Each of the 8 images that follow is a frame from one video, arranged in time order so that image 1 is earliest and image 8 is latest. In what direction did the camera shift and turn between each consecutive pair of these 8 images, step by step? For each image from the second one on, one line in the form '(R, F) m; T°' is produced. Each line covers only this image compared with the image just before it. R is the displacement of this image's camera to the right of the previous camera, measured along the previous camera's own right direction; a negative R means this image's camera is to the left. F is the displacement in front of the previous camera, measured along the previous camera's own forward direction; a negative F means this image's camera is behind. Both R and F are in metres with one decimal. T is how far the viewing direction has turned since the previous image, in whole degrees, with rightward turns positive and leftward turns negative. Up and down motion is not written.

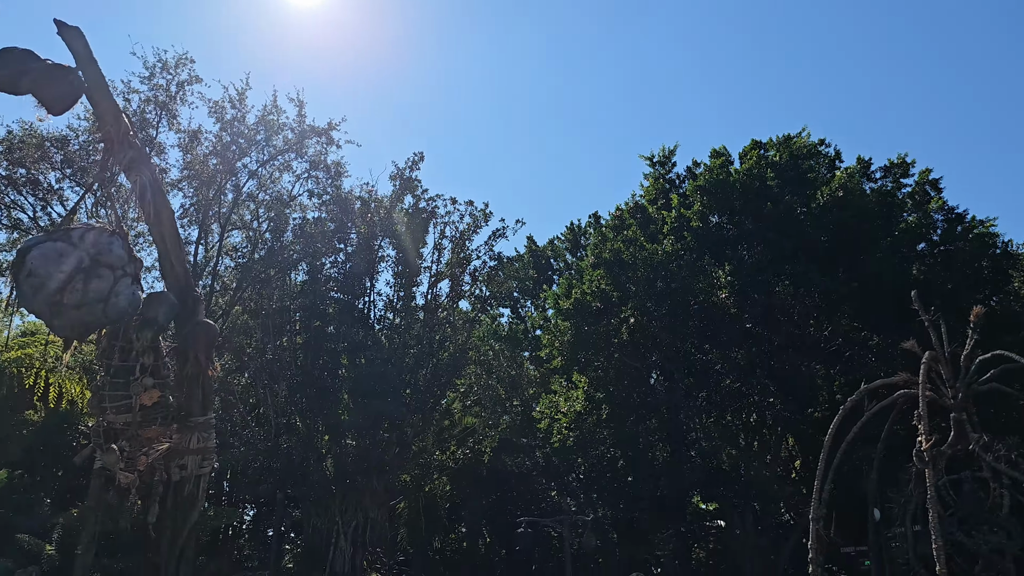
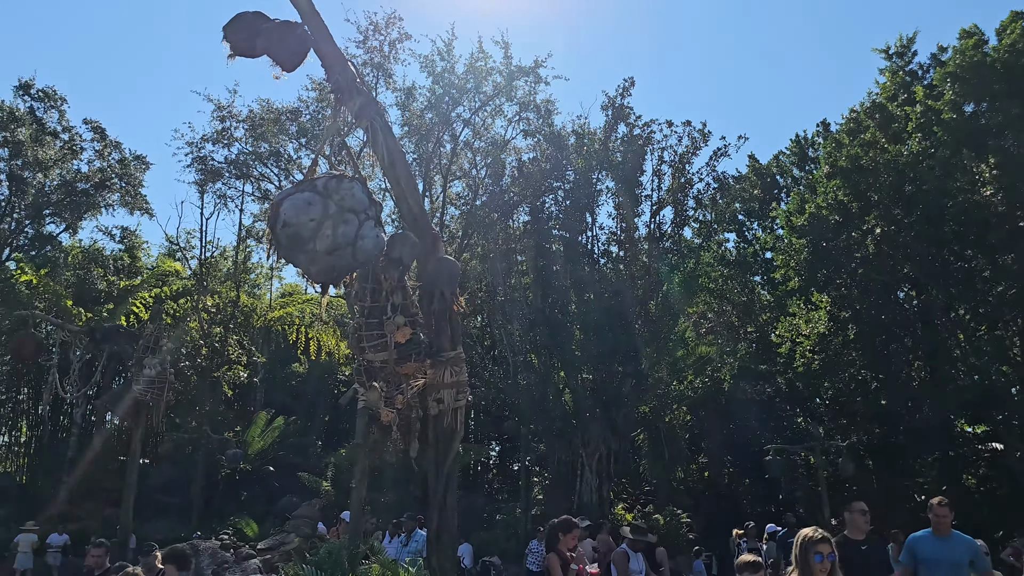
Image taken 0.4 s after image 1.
(-0.2, +0.3) m; -15°
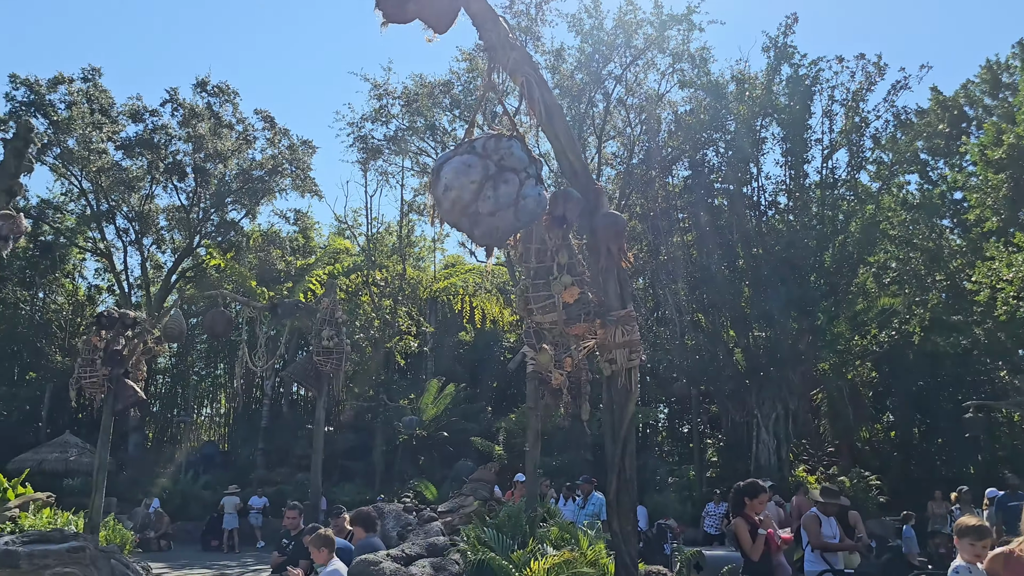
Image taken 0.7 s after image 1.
(-0.1, +0.2) m; -11°
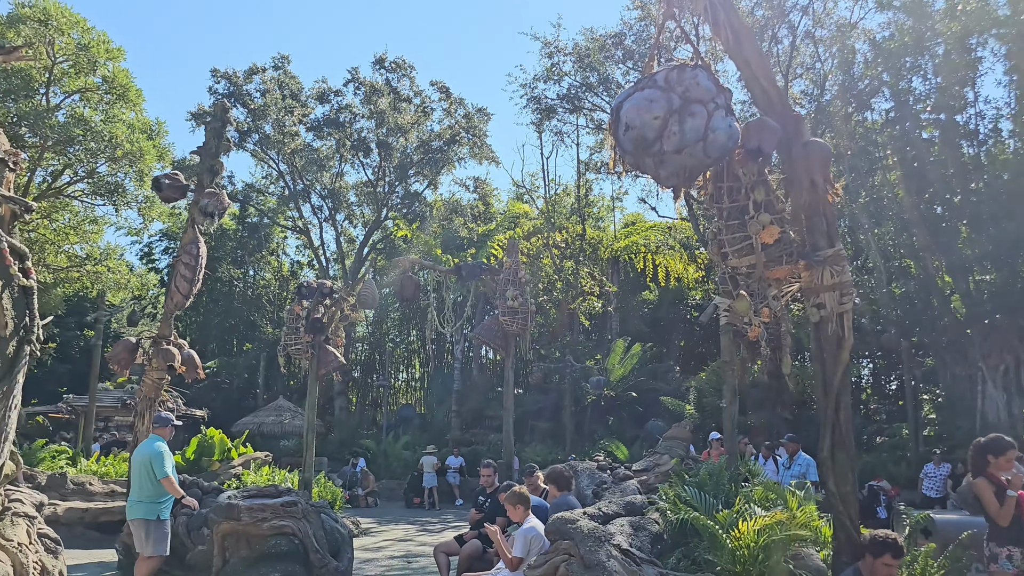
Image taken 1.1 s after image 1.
(-0.1, +0.3) m; -12°
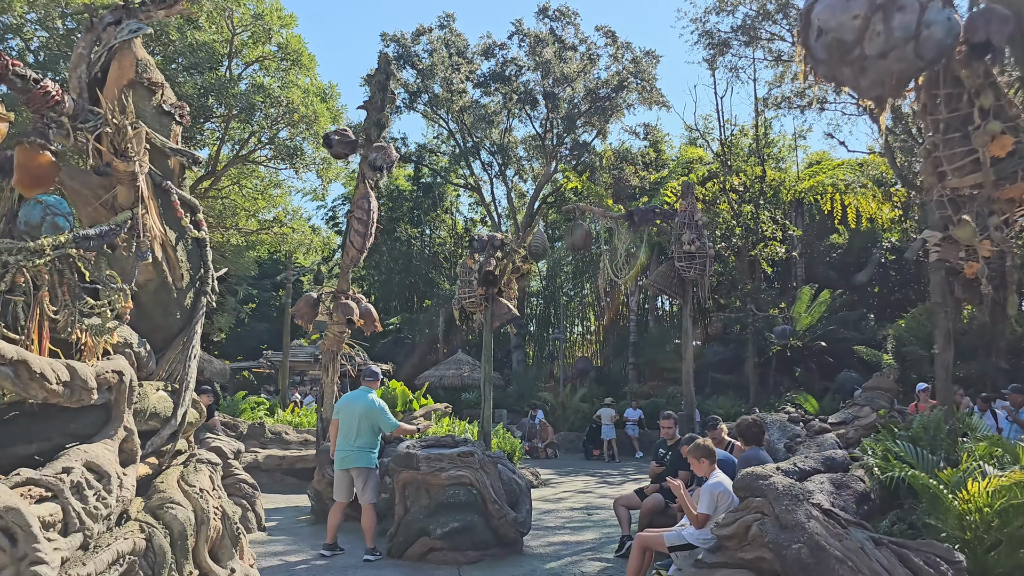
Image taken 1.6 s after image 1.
(0.0, +0.3) m; -12°
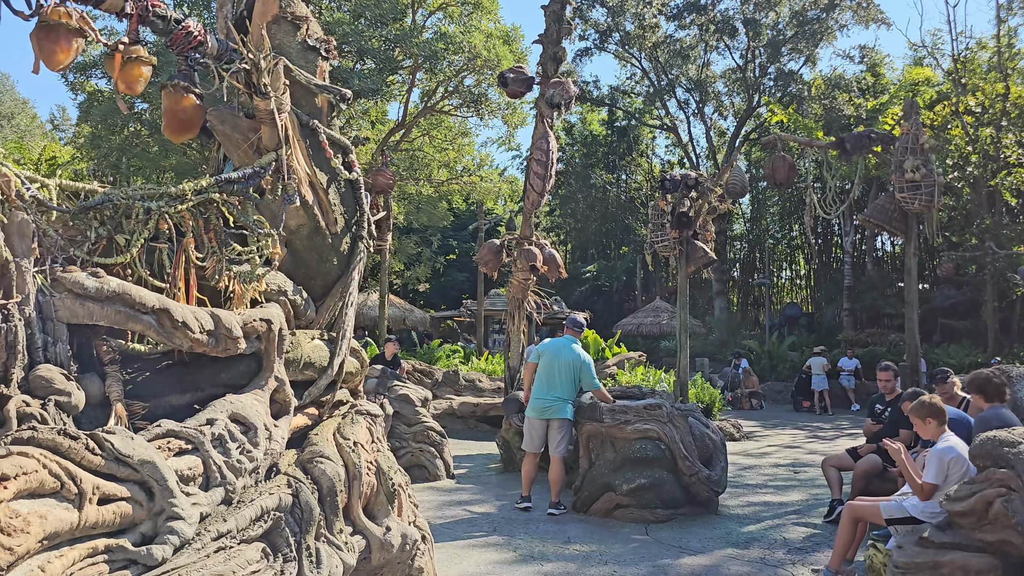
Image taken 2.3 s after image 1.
(+0.1, +0.5) m; -14°
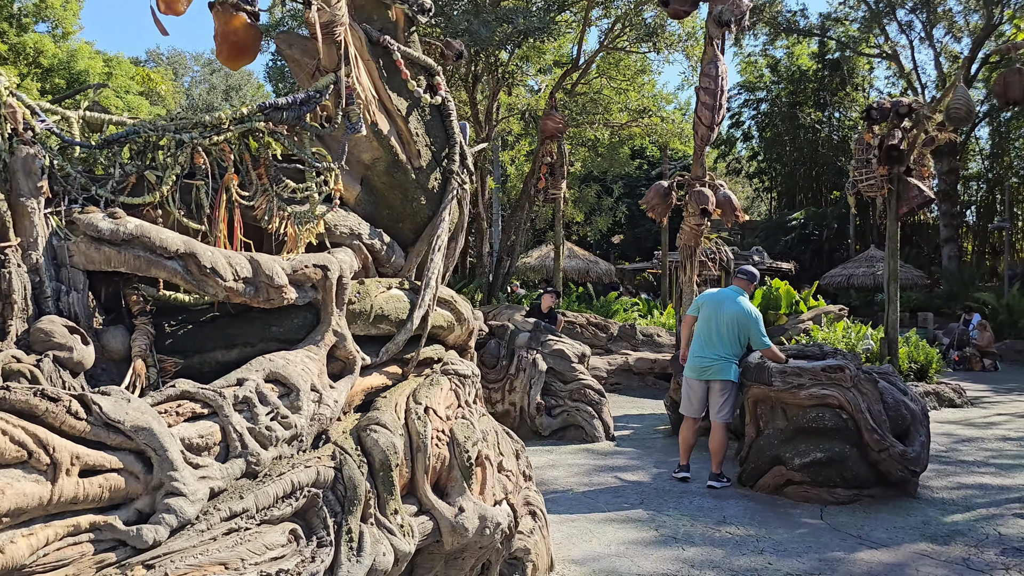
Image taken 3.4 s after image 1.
(+0.4, +0.6) m; -14°
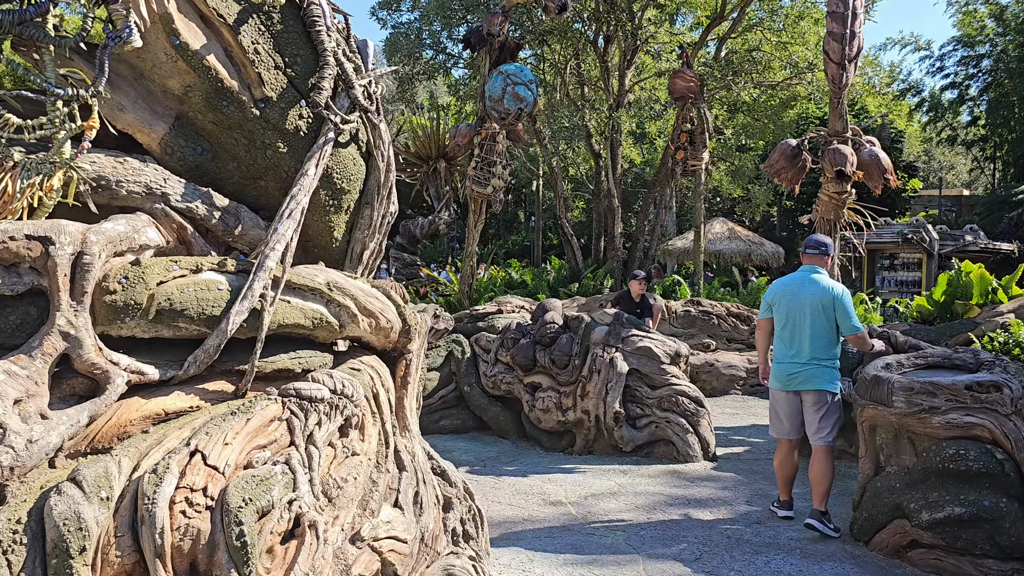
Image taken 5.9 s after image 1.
(+0.9, +1.2) m; -14°
